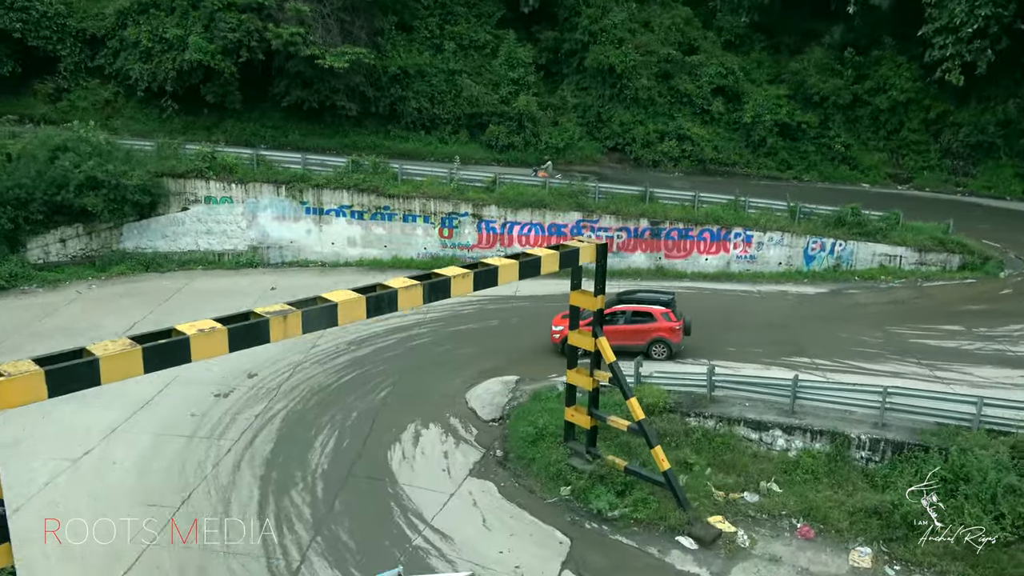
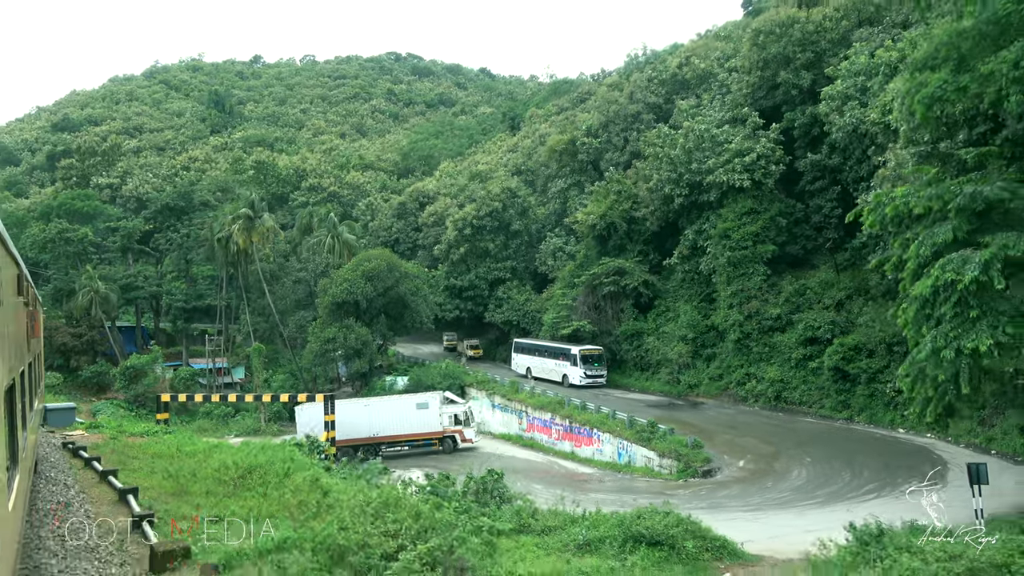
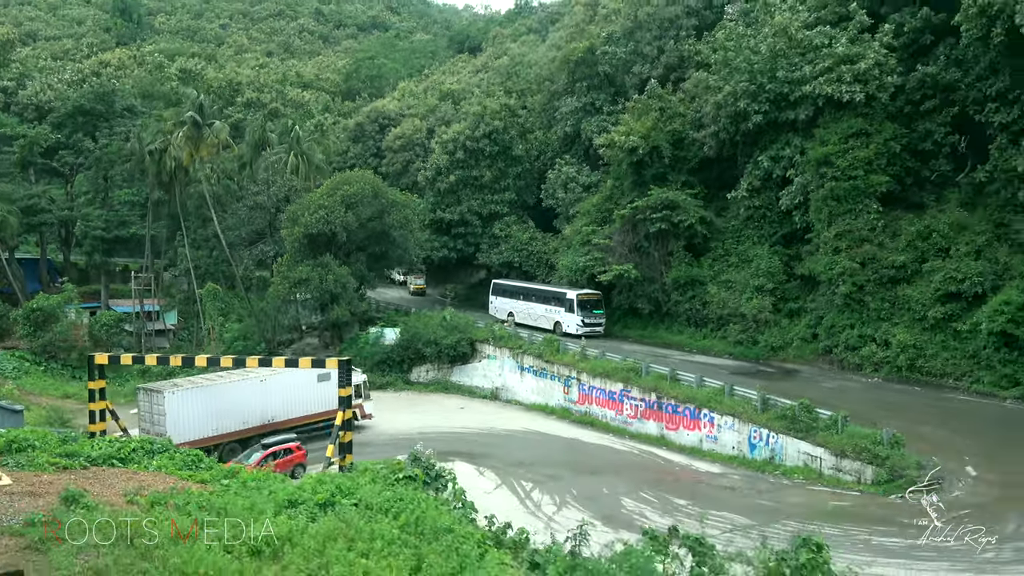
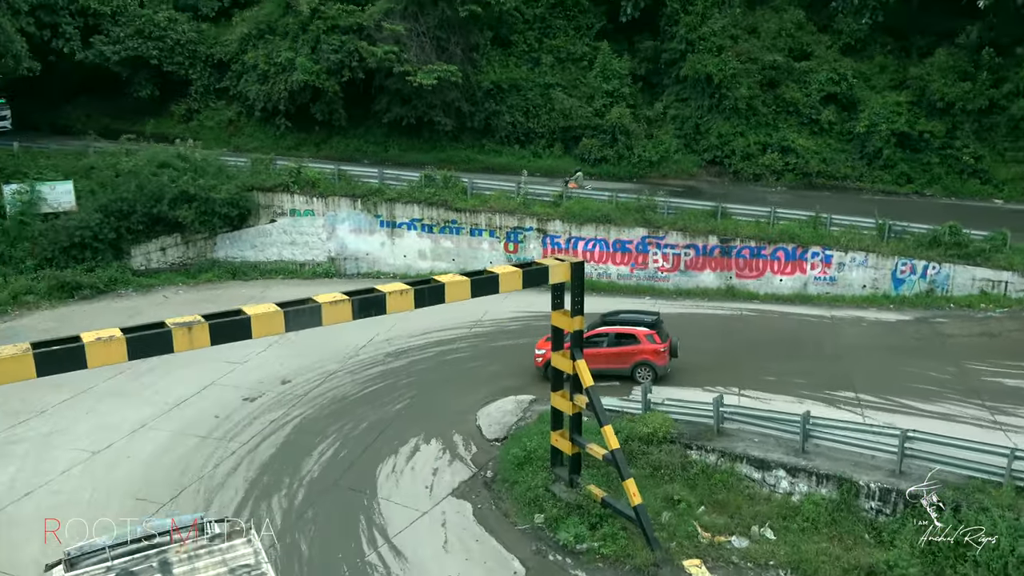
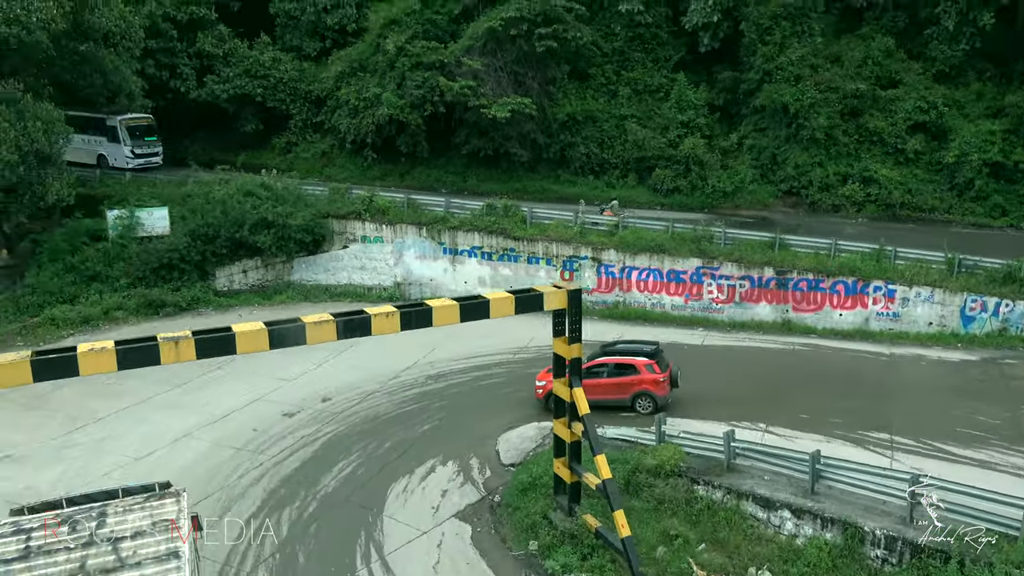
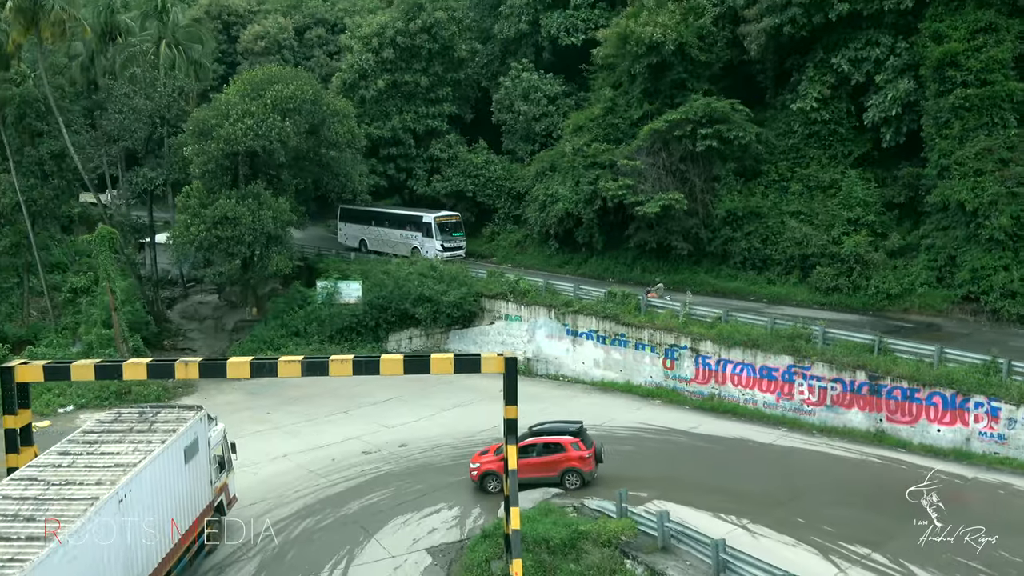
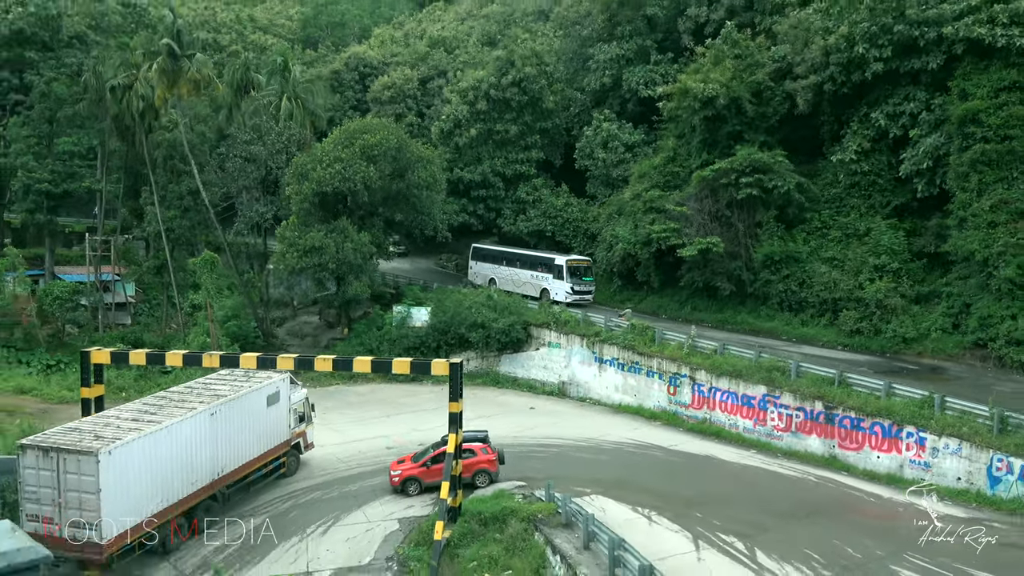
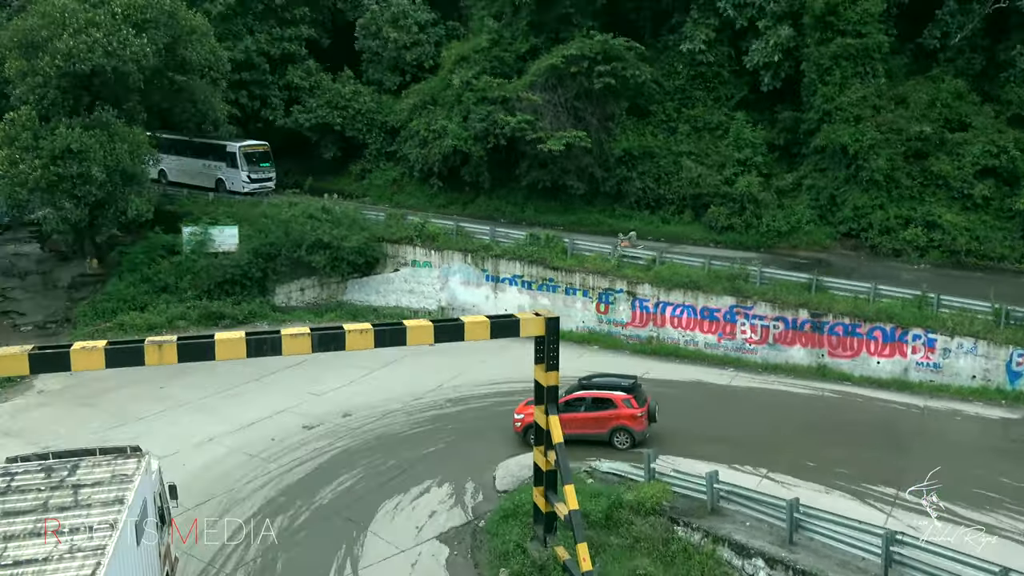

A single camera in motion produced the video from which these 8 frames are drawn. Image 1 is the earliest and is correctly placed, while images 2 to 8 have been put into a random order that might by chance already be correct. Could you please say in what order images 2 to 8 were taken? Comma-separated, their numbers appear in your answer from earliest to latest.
4, 5, 8, 6, 7, 3, 2
